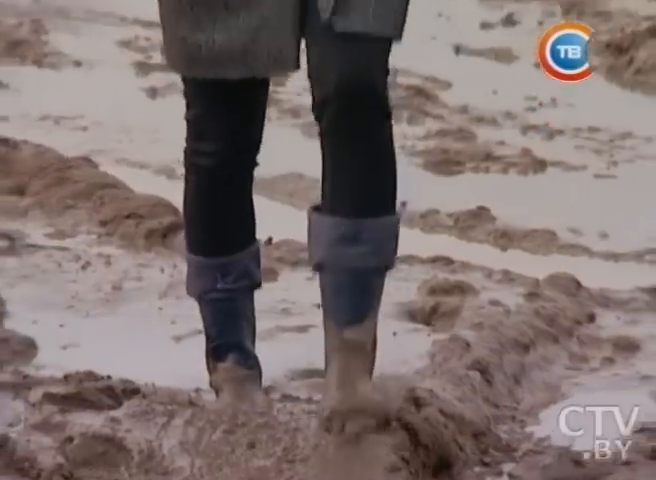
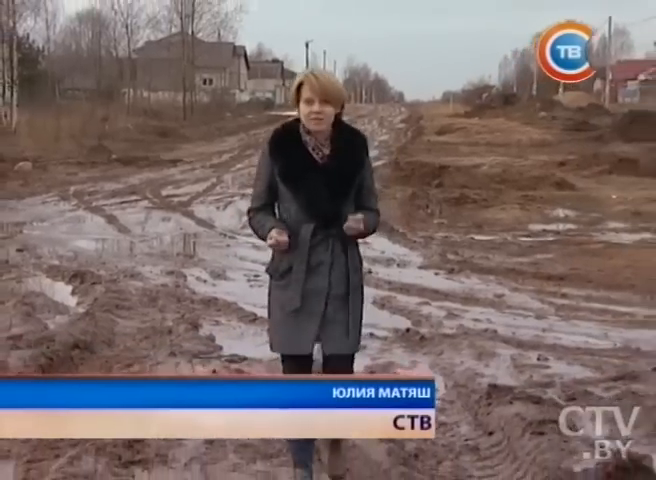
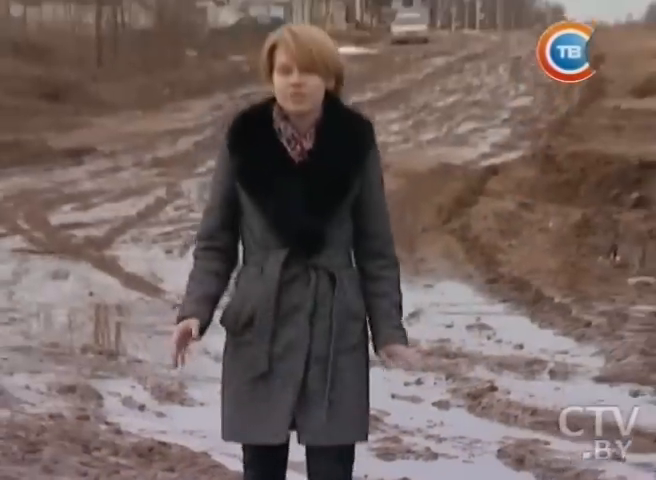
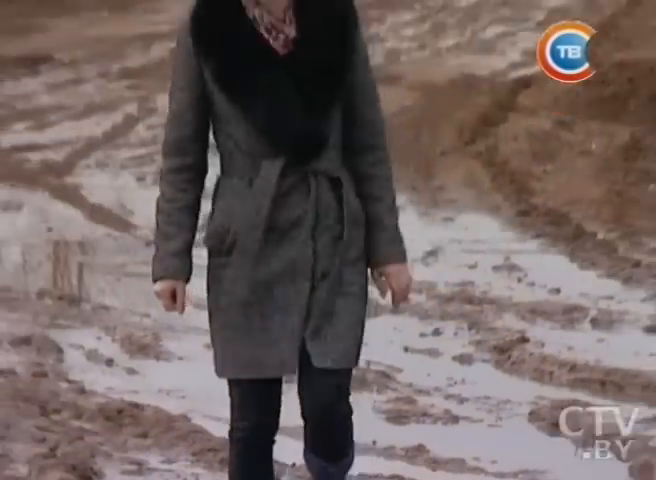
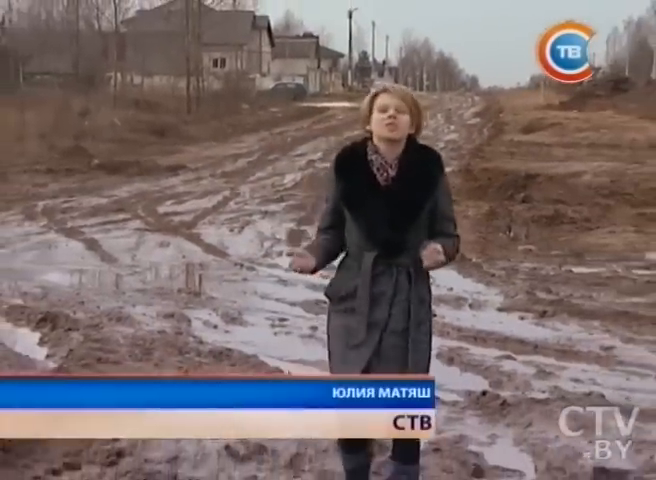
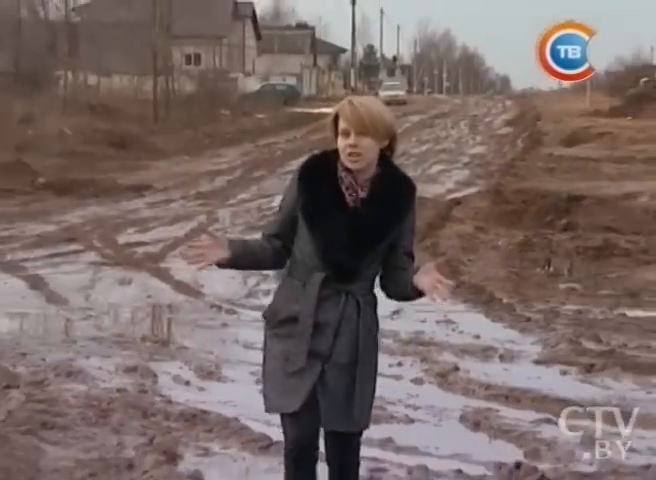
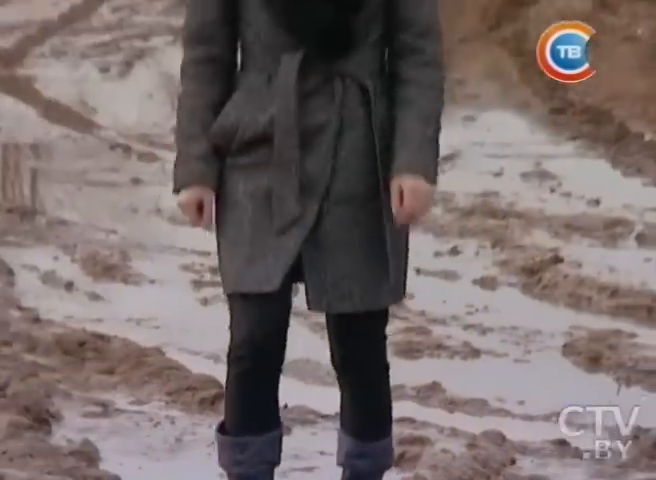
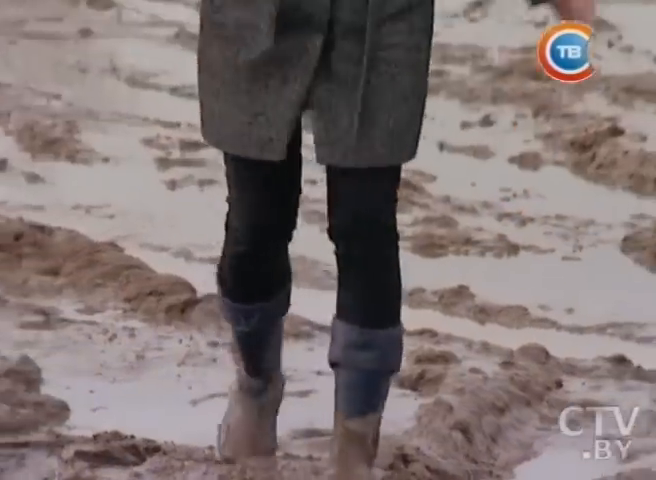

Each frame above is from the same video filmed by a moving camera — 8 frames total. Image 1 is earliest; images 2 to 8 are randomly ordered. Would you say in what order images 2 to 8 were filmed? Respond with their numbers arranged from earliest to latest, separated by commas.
8, 7, 4, 3, 6, 5, 2
